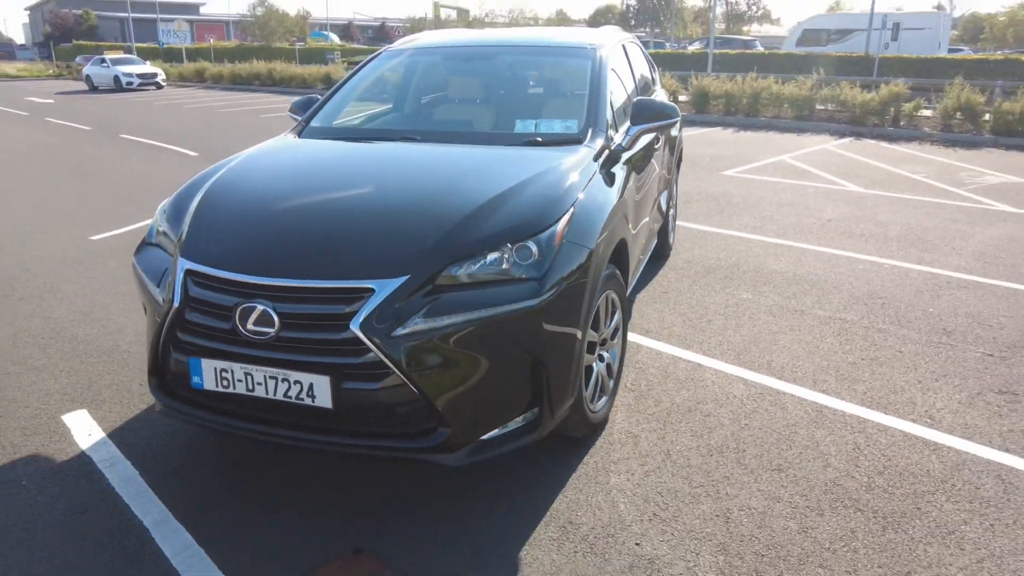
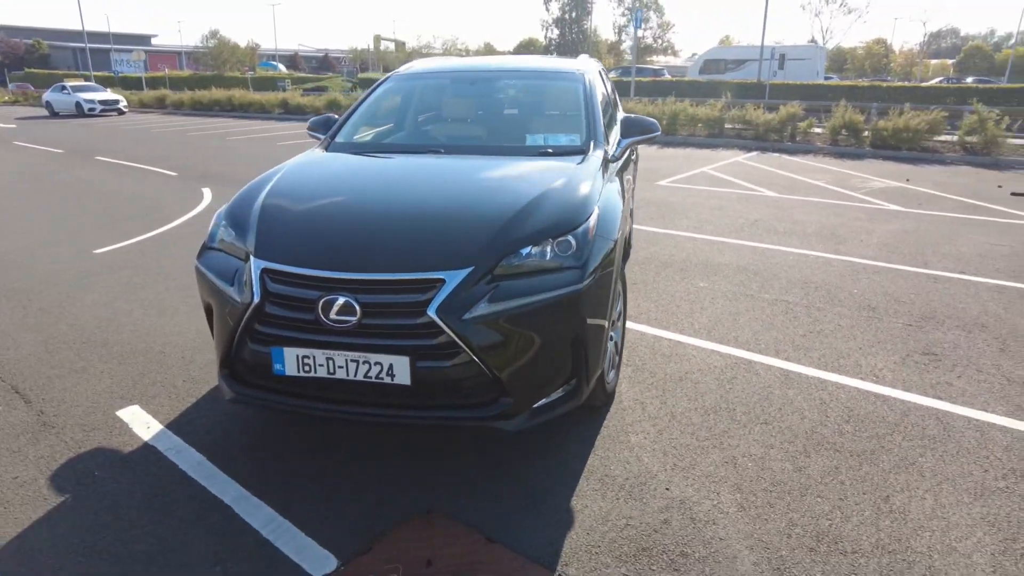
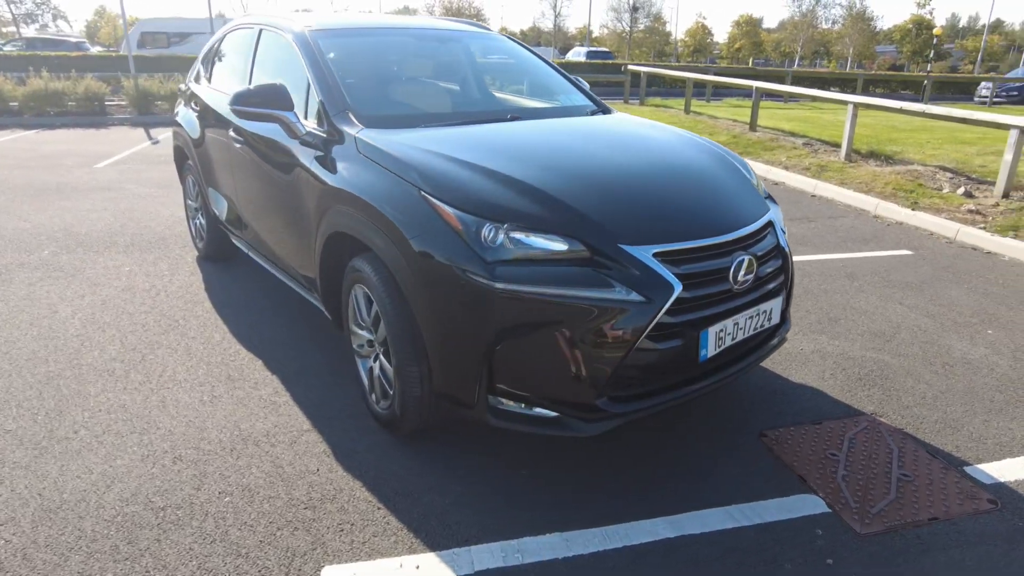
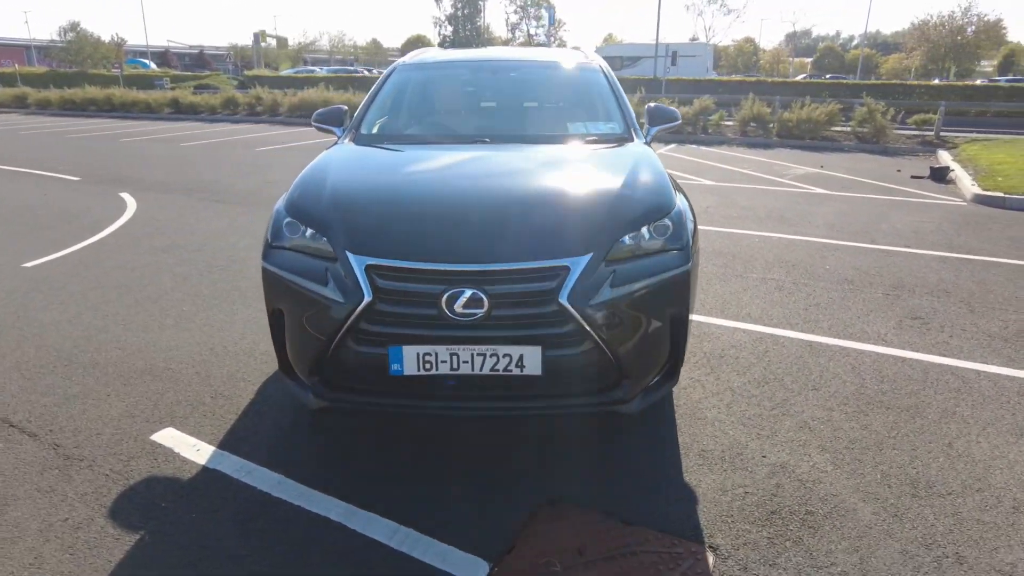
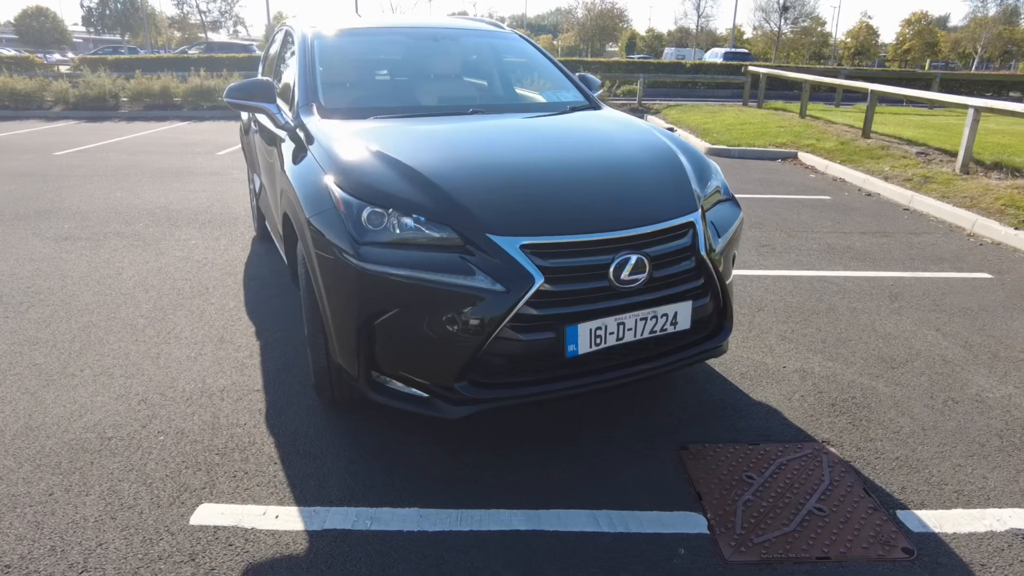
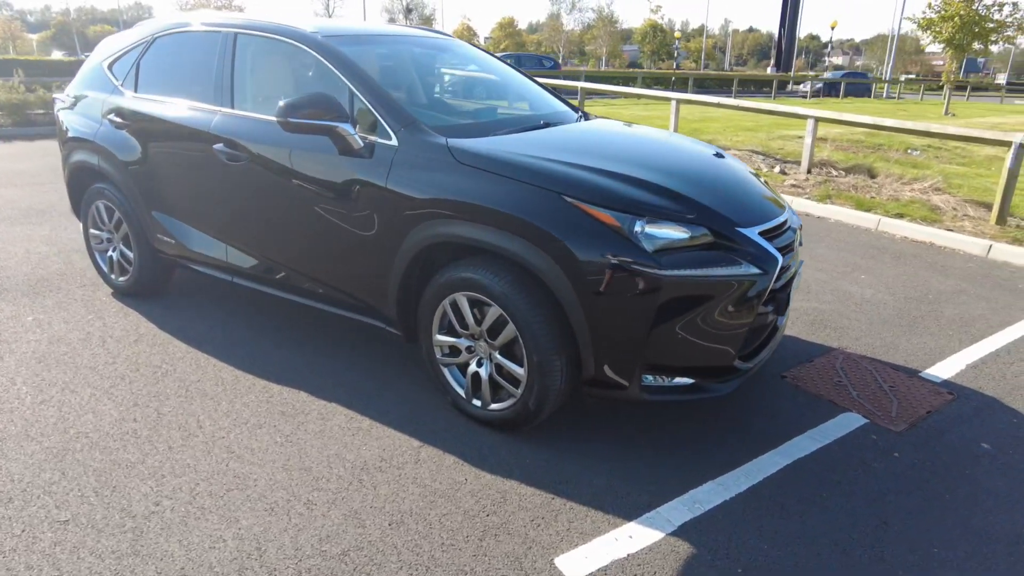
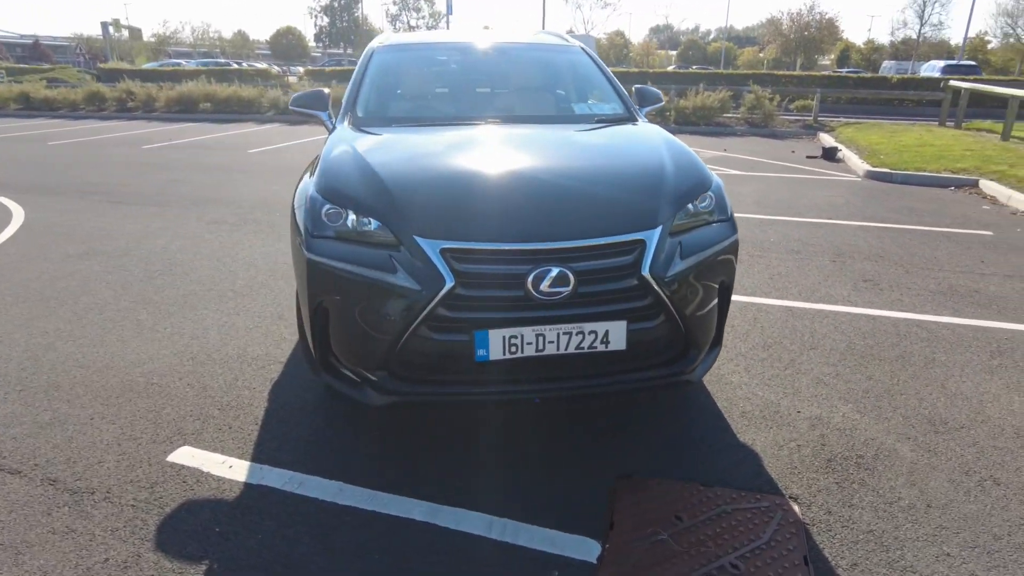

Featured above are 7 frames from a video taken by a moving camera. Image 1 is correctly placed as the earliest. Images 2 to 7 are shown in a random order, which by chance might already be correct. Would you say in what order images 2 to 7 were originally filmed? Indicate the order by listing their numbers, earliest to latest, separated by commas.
2, 4, 7, 5, 3, 6
